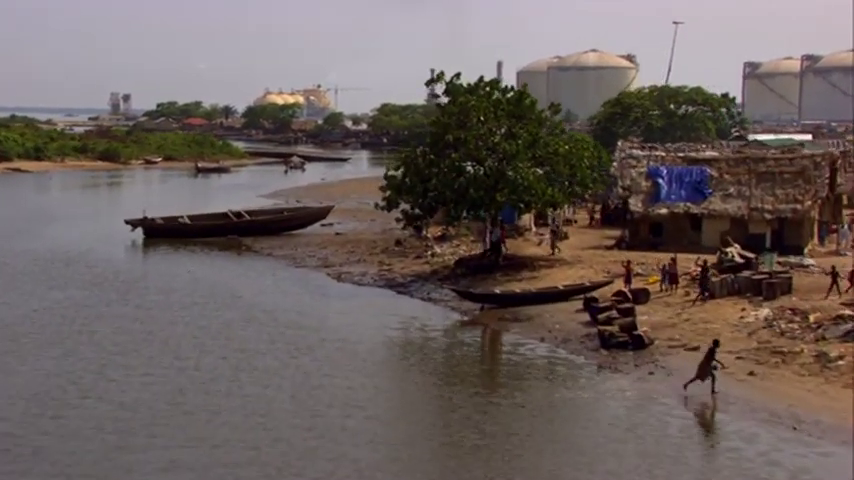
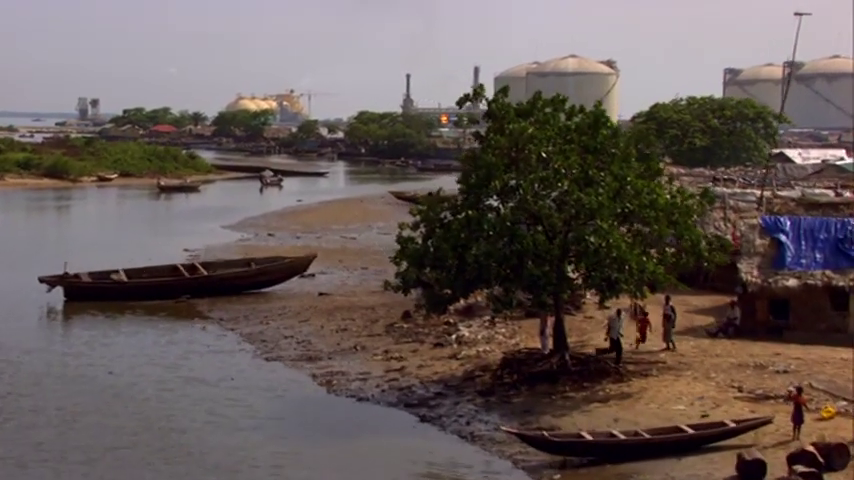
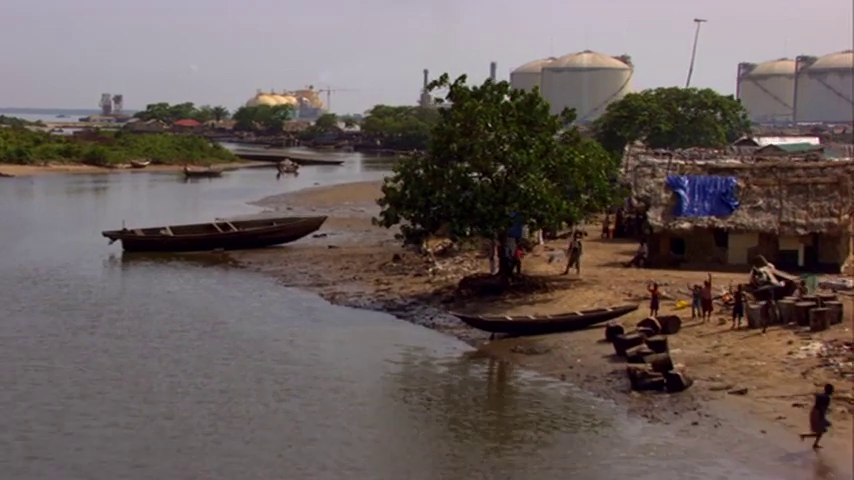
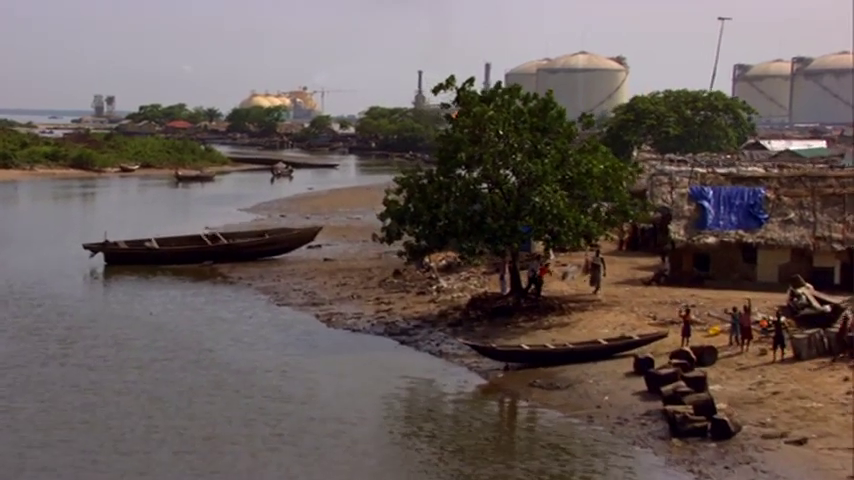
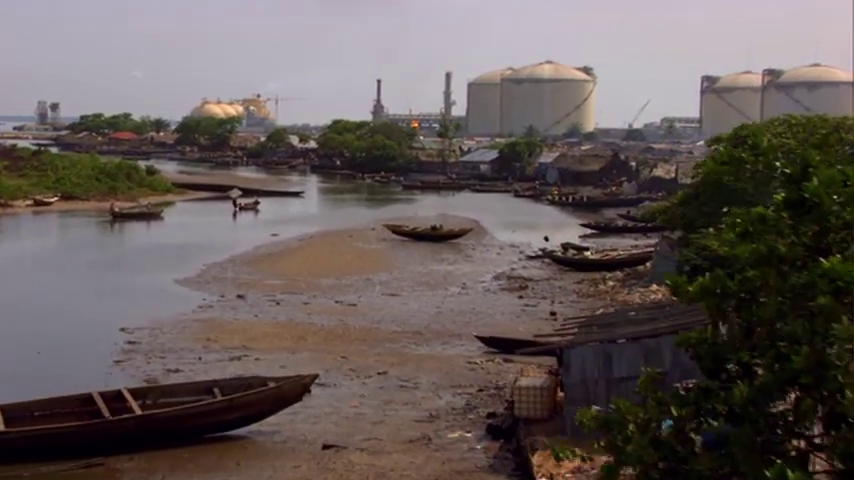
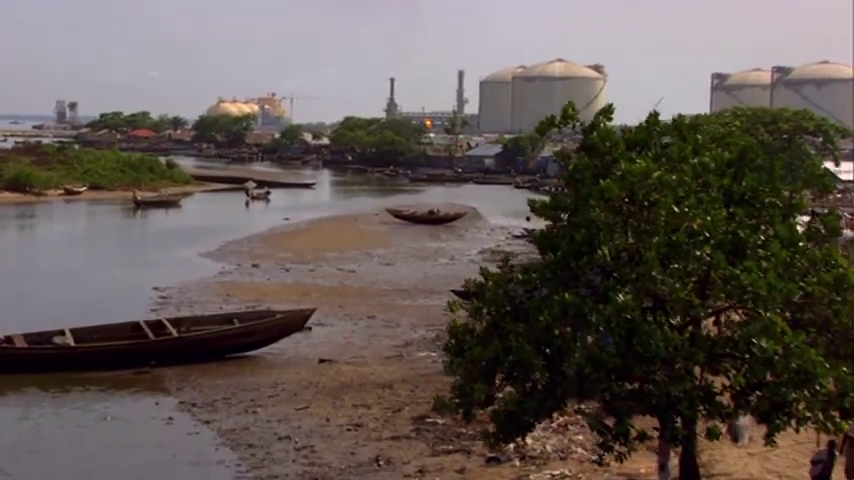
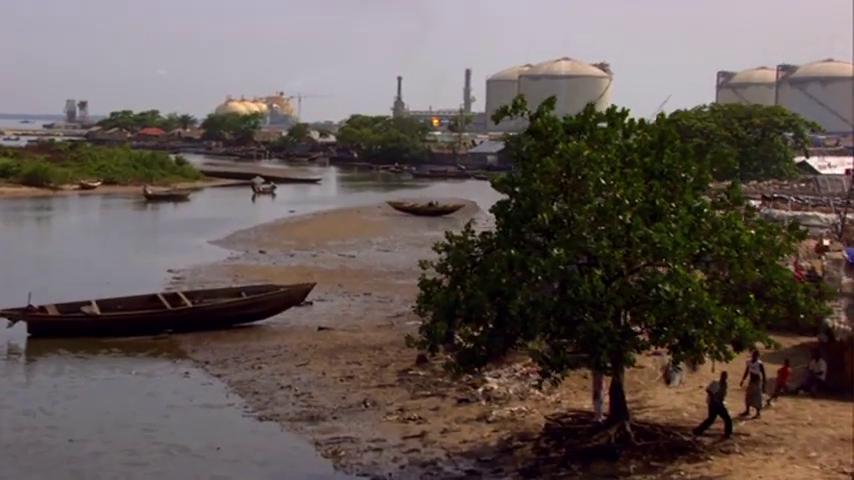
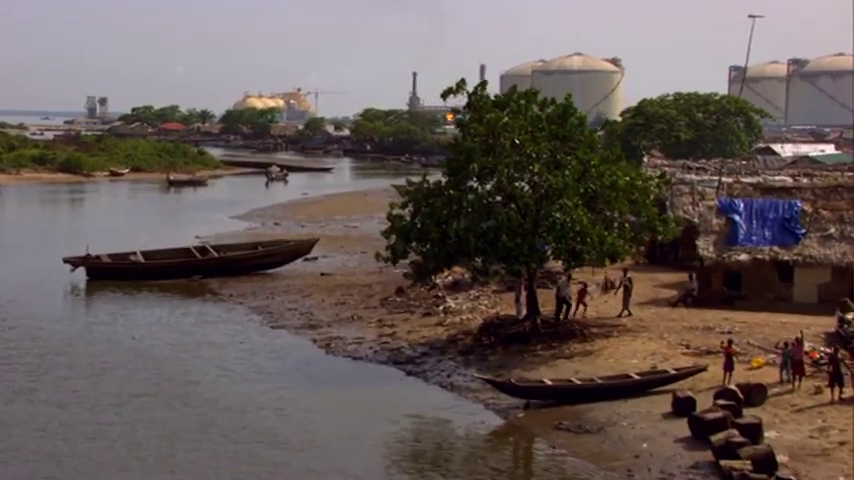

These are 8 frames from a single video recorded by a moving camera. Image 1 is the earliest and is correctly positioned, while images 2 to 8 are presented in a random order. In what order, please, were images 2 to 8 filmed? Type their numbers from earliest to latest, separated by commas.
3, 4, 8, 2, 7, 6, 5
